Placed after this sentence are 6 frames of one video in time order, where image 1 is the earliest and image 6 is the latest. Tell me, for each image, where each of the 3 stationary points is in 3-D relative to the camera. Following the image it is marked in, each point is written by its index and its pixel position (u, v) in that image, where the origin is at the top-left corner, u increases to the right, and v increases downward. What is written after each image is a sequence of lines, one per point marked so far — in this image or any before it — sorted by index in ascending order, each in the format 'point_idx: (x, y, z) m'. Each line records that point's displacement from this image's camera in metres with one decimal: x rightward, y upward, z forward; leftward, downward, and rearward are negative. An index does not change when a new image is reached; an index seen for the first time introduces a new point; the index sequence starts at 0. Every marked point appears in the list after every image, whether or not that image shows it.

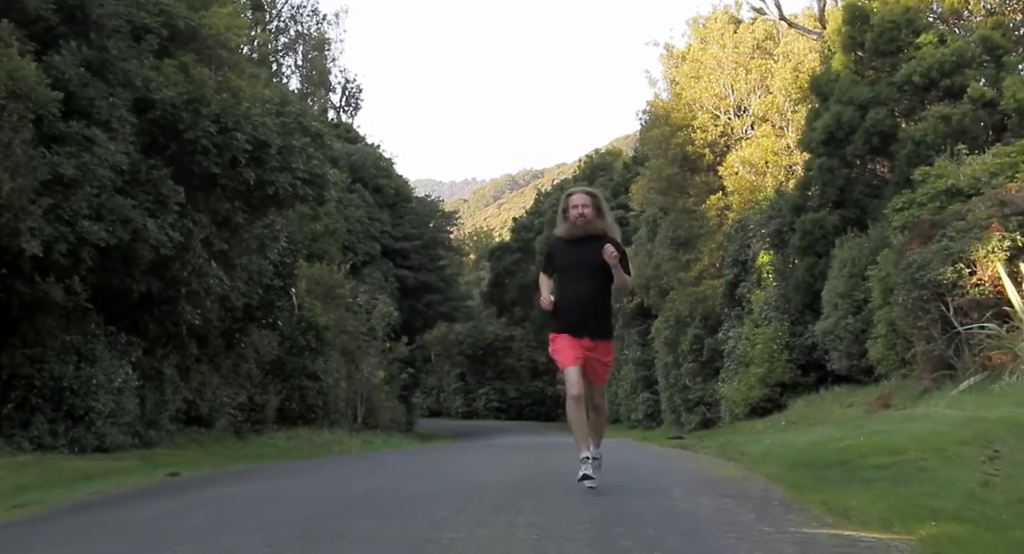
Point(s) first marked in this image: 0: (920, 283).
0: (+6.0, -0.1, +15.7) m
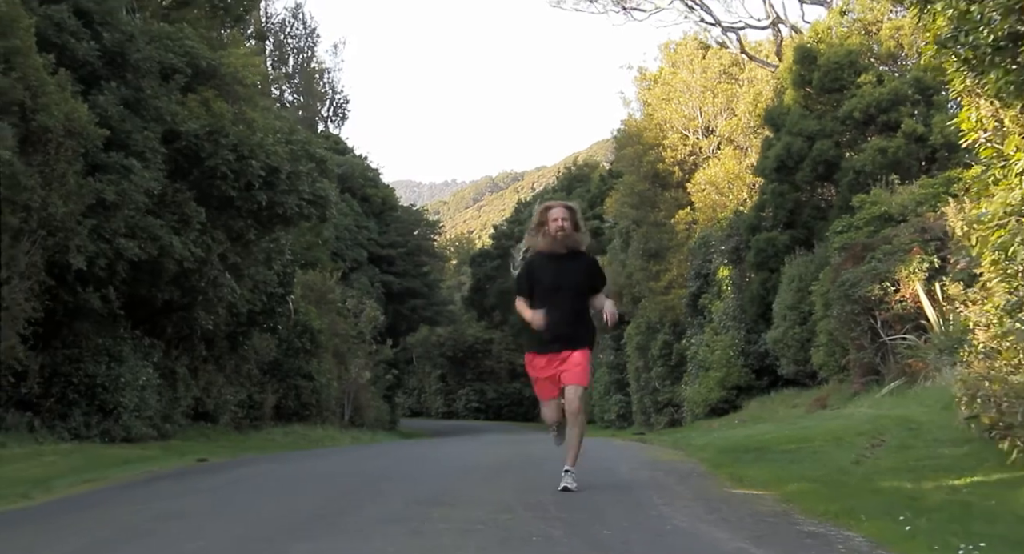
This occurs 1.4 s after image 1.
0: (+5.7, -0.4, +17.8) m
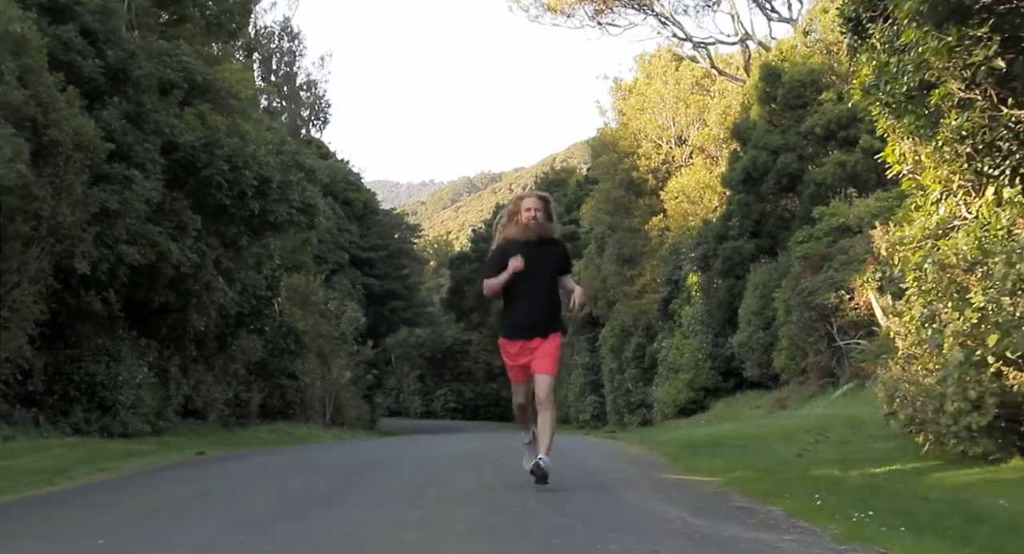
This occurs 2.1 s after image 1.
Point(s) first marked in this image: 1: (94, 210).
0: (+5.3, -0.5, +19.0) m
1: (-6.1, +1.0, +15.3) m
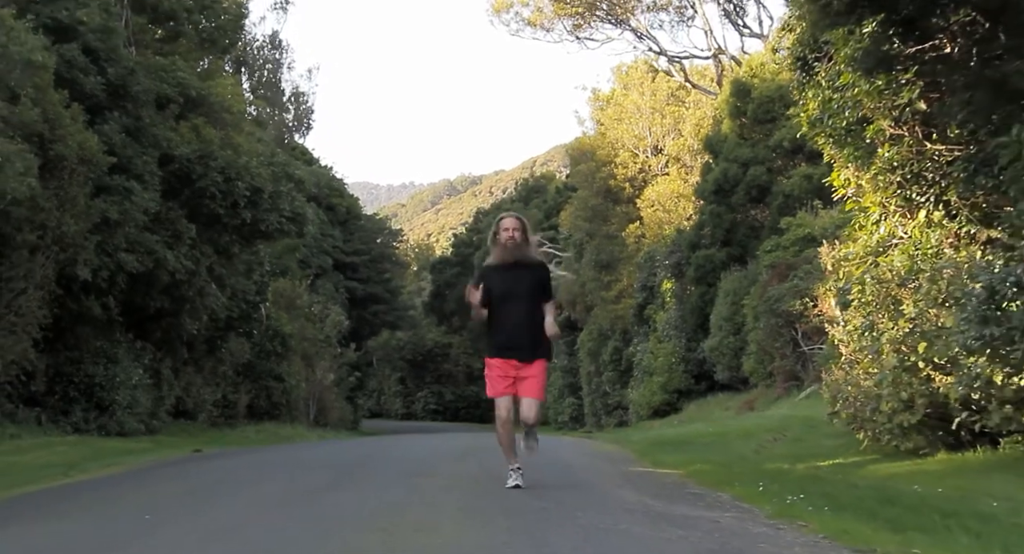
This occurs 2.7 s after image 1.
0: (+5.0, -0.7, +20.0) m
1: (-6.3, +0.9, +16.1) m
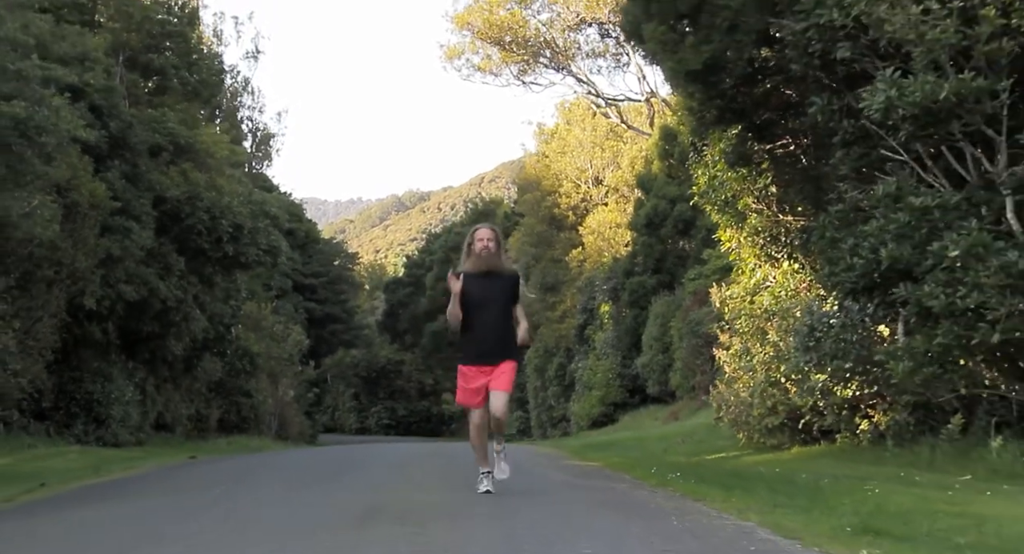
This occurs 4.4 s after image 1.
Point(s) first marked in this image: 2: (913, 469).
0: (+4.0, -1.2, +22.8) m
1: (-7.1, +0.4, +18.4) m
2: (+3.2, -1.5, +8.5) m
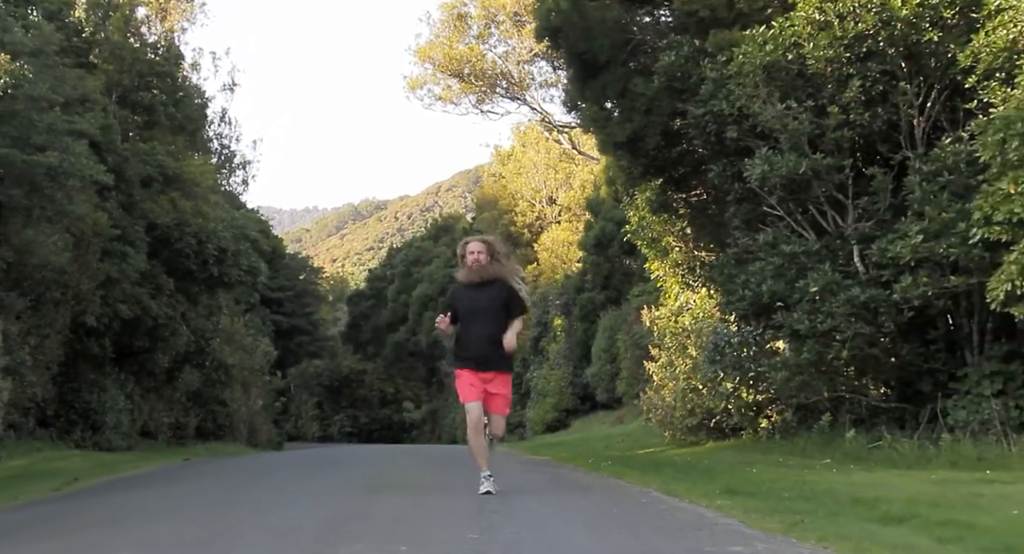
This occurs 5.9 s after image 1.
0: (+3.0, -1.6, +25.2) m
1: (-7.9, 0.0, +20.4) m
2: (+2.9, -1.8, +10.9) m
